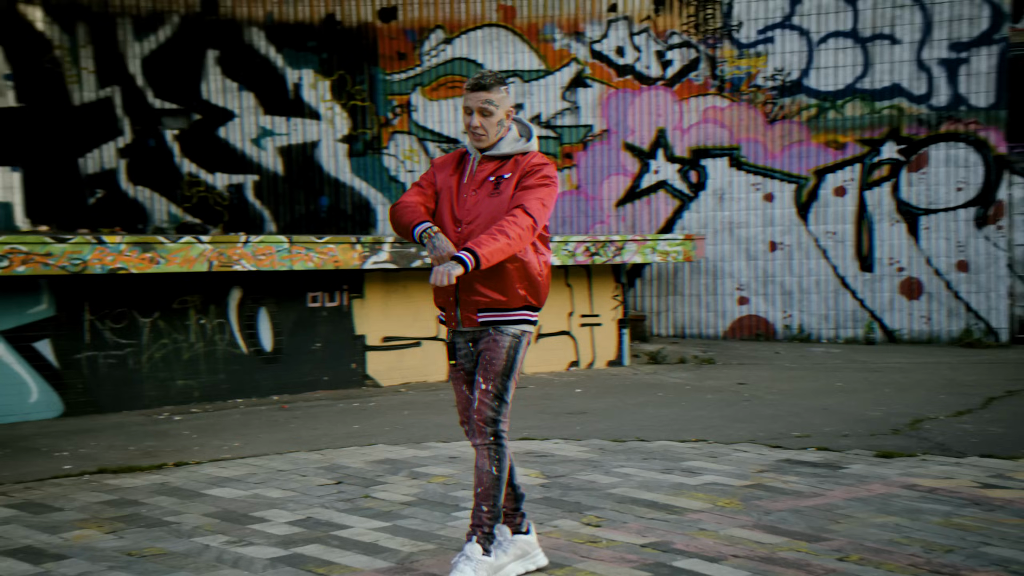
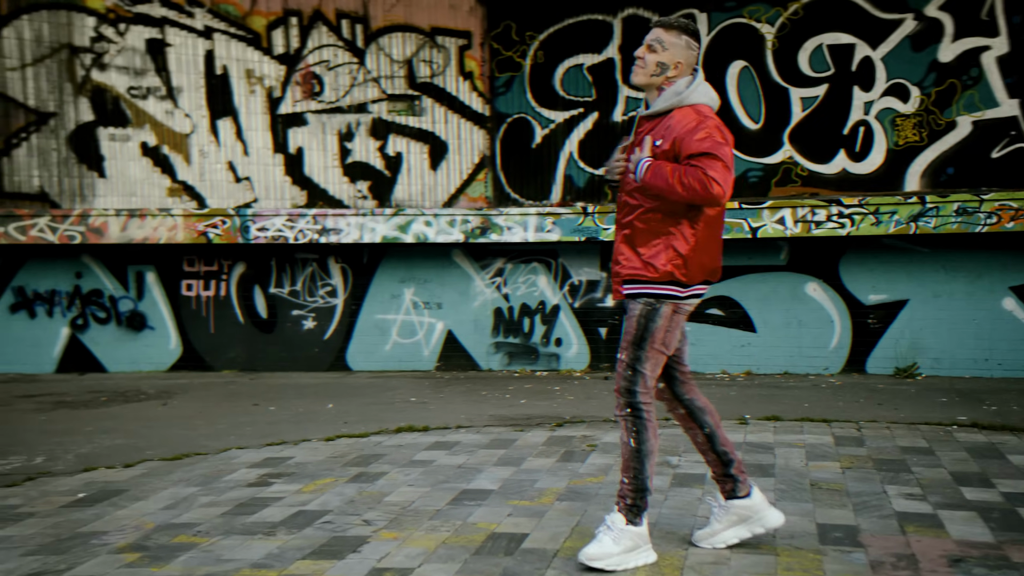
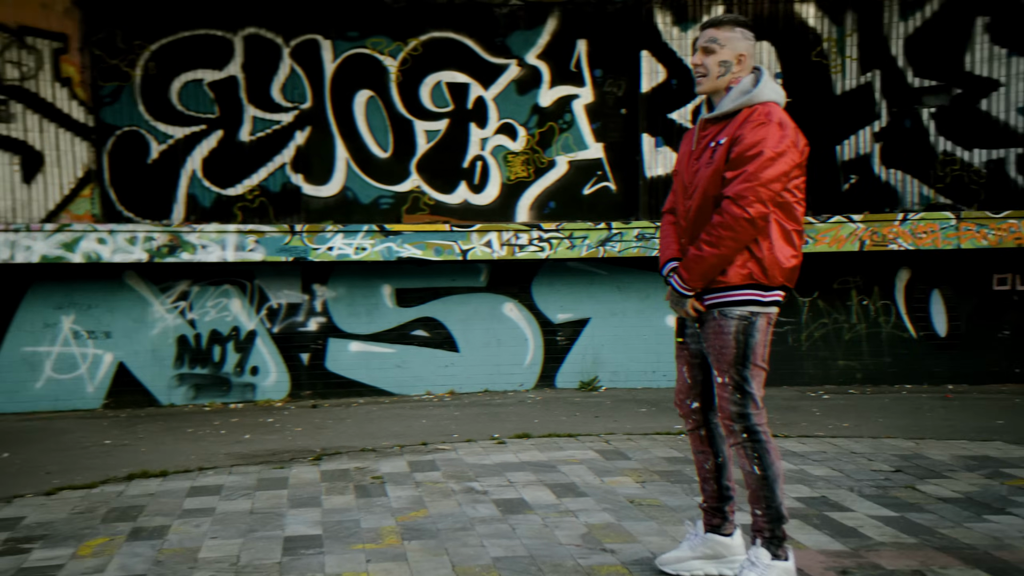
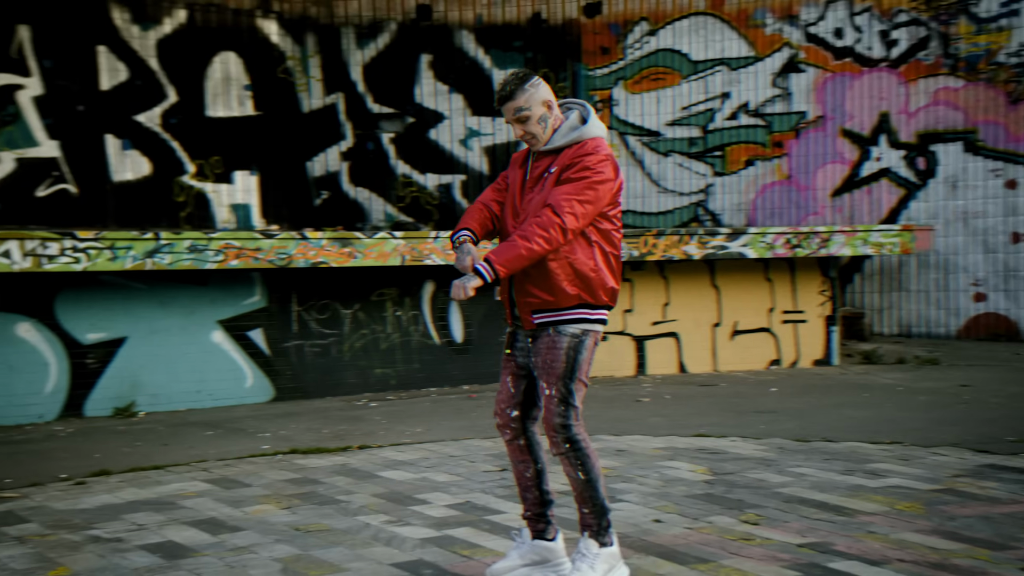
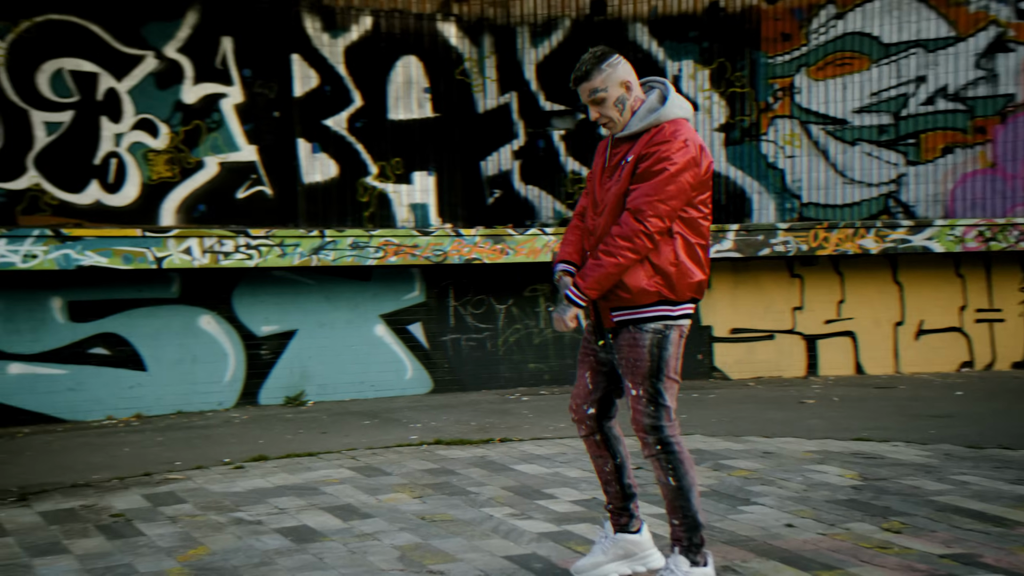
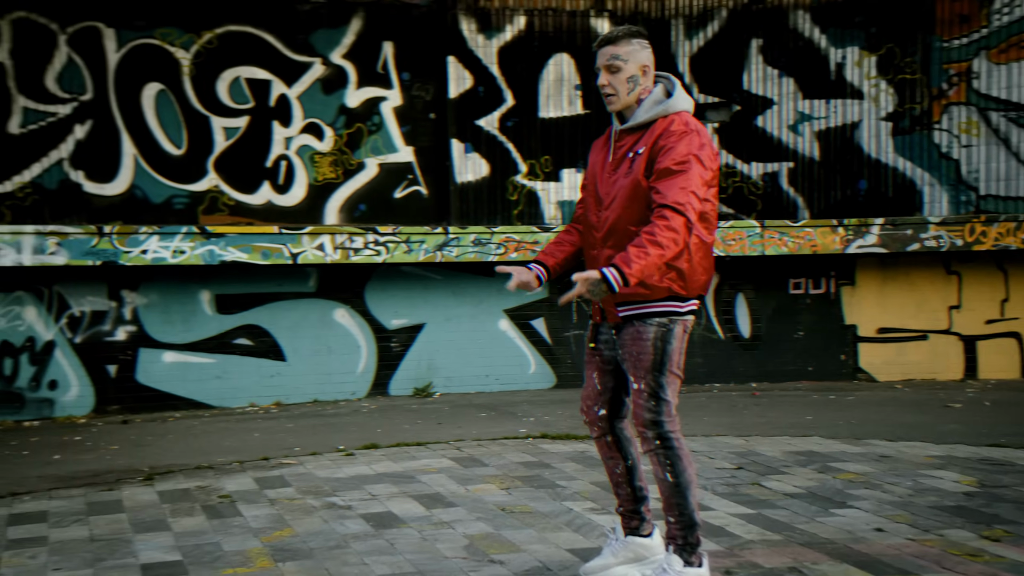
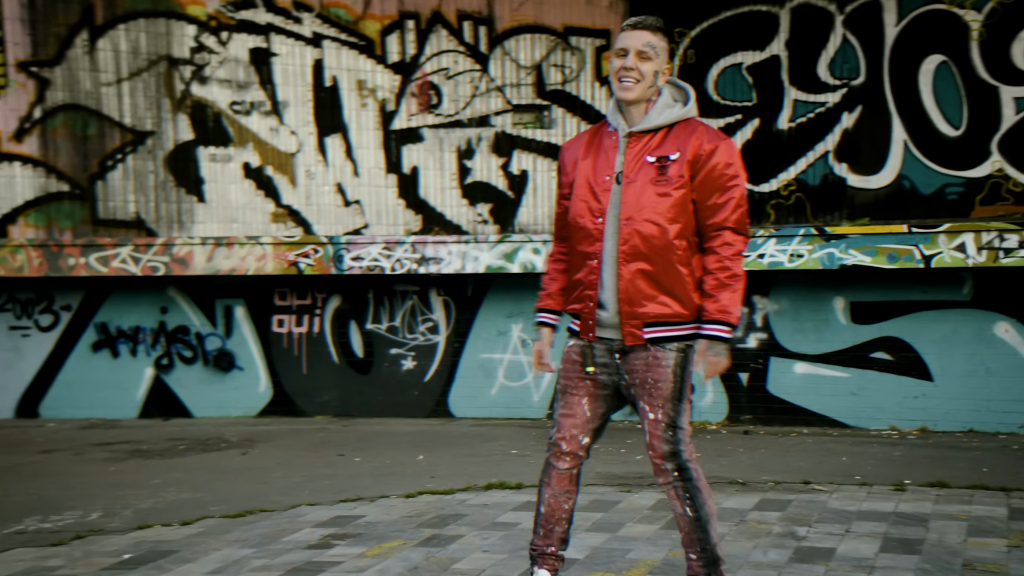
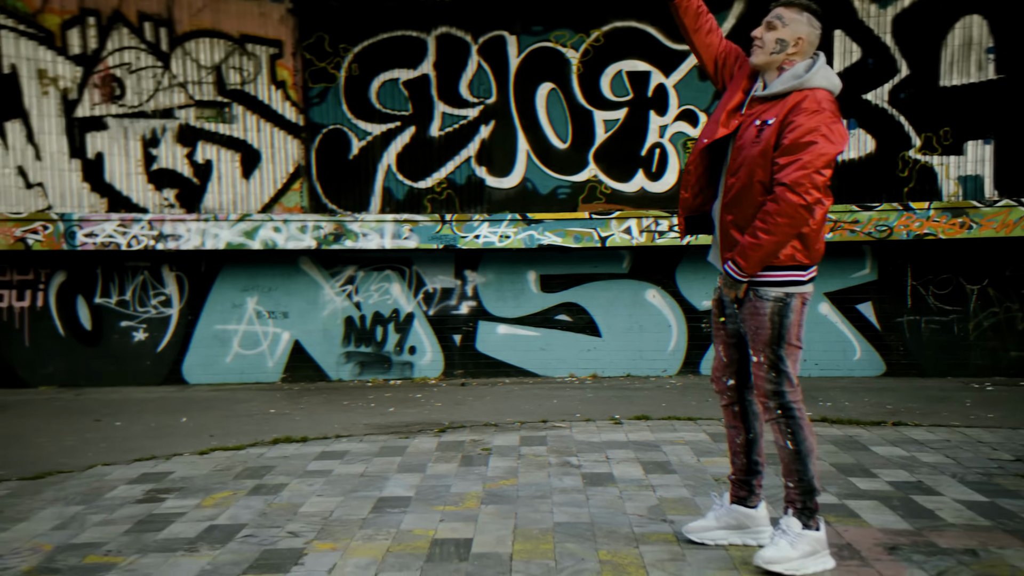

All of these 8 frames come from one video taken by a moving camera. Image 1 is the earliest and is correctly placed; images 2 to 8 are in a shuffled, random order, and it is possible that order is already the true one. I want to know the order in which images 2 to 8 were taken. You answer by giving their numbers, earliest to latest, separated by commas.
4, 5, 6, 3, 8, 2, 7
